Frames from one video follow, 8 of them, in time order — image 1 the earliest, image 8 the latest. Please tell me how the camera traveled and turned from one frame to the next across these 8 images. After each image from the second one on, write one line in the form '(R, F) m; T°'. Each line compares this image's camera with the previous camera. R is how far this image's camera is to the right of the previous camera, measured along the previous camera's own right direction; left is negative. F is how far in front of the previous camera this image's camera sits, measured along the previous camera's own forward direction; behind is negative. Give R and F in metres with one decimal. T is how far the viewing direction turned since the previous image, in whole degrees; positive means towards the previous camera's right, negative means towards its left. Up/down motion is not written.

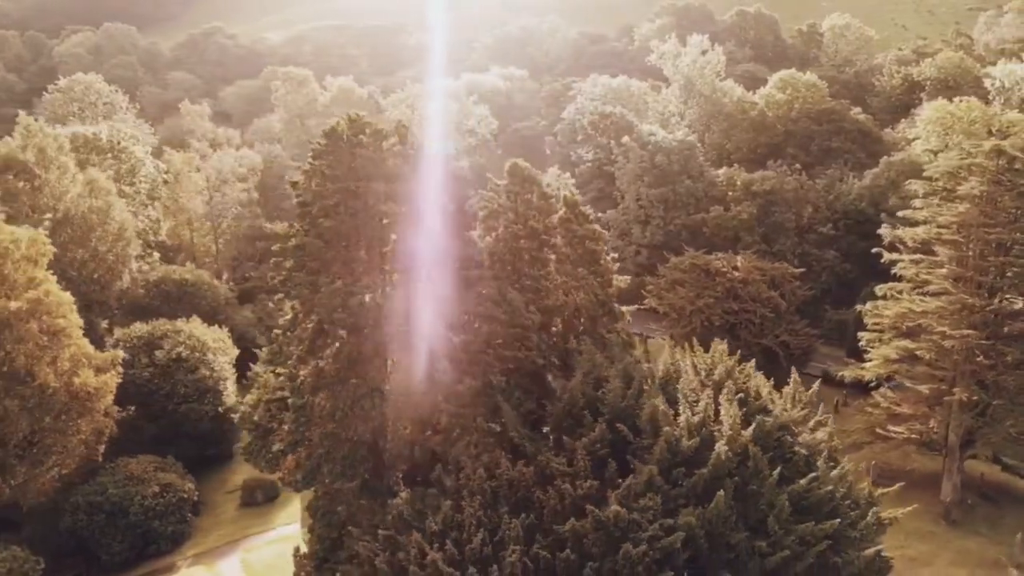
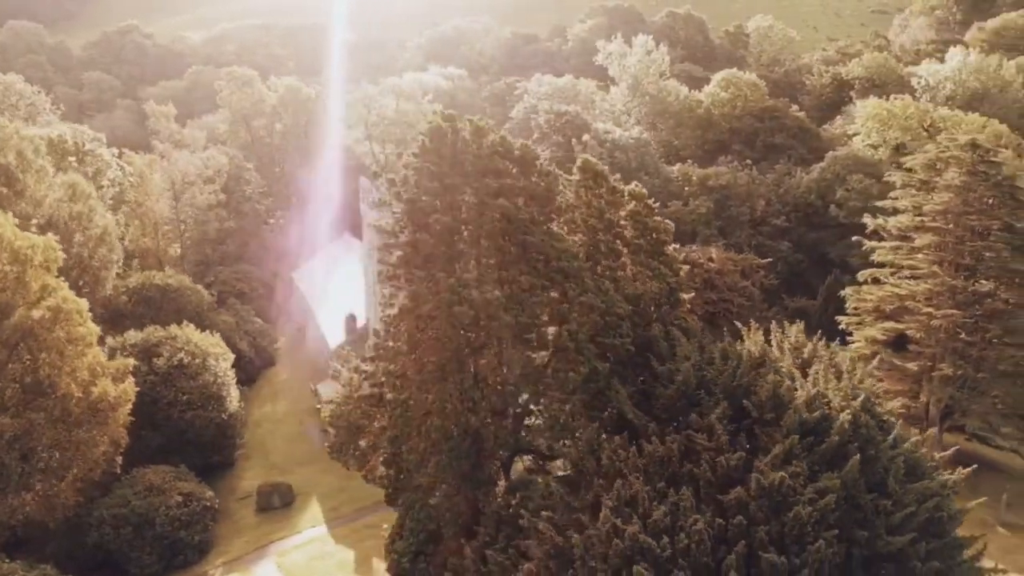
(-4.0, -0.4) m; +6°
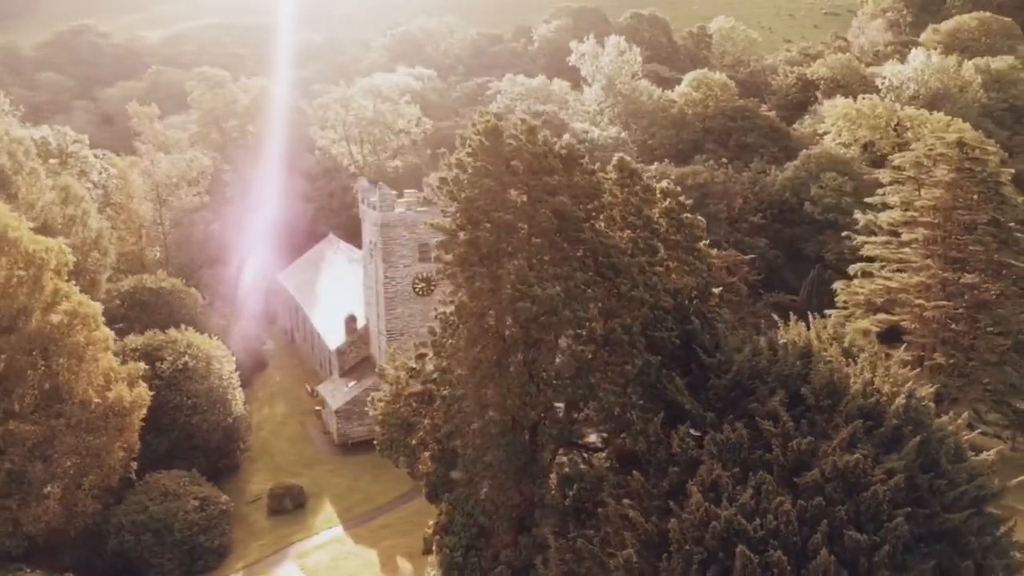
(-2.2, -0.3) m; +3°
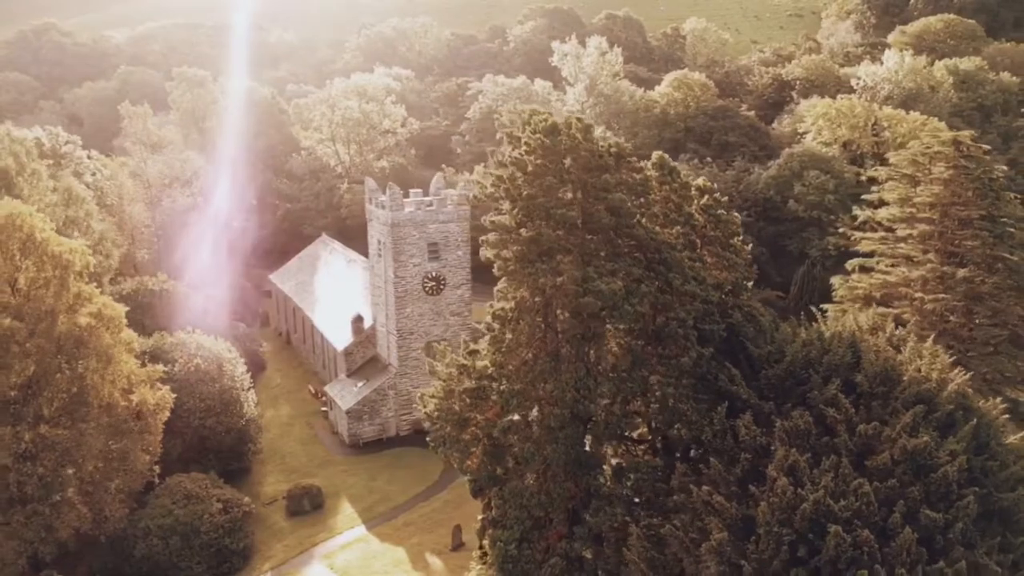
(-2.1, -0.3) m; +3°
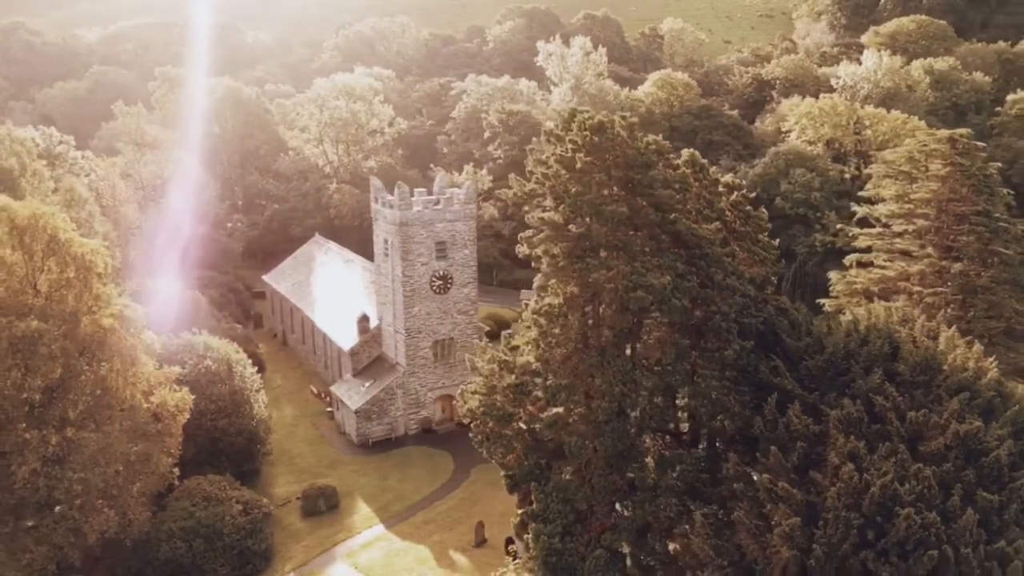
(-1.7, -0.2) m; +2°
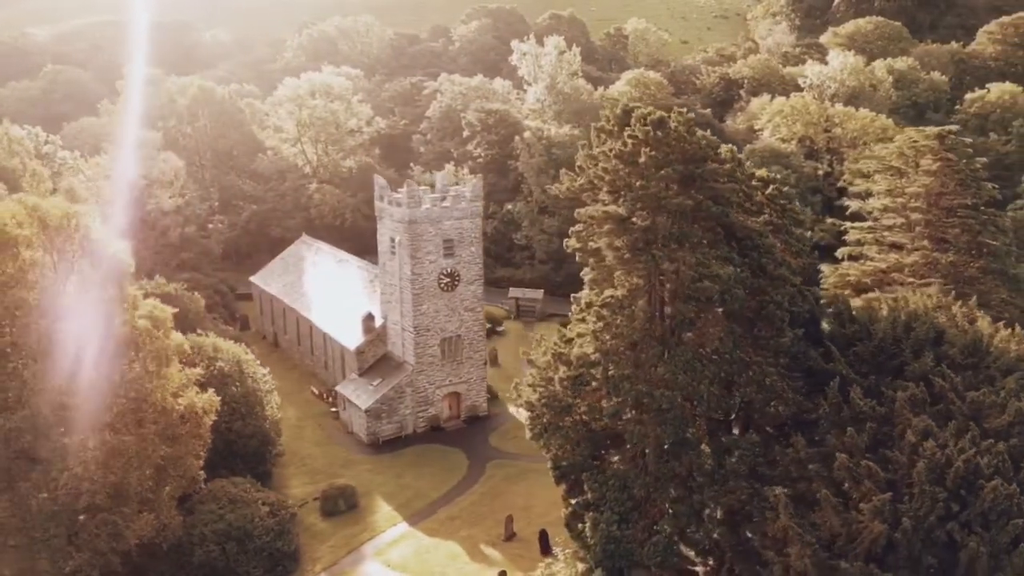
(-2.6, -0.2) m; +3°
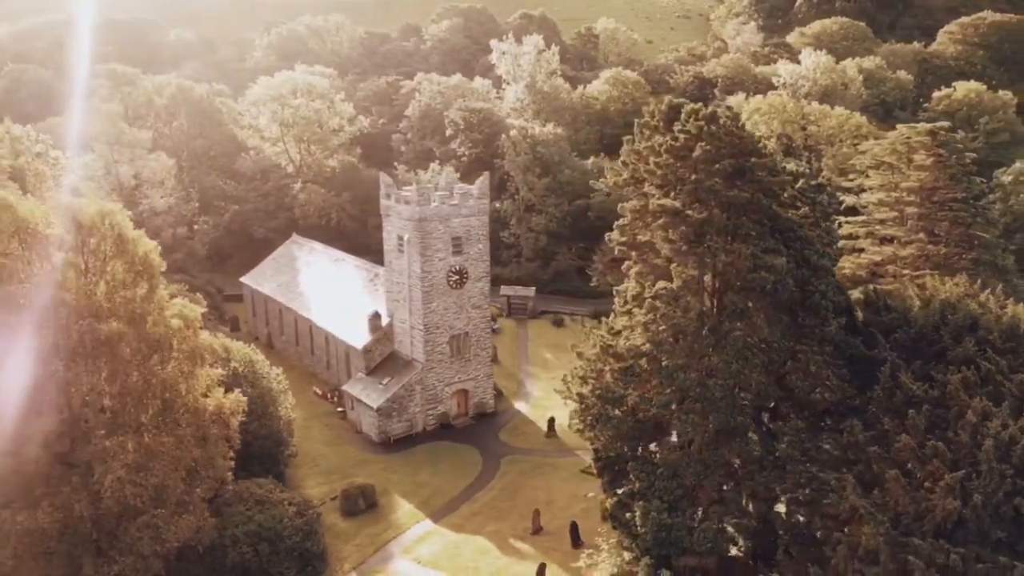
(-2.3, -0.2) m; +3°
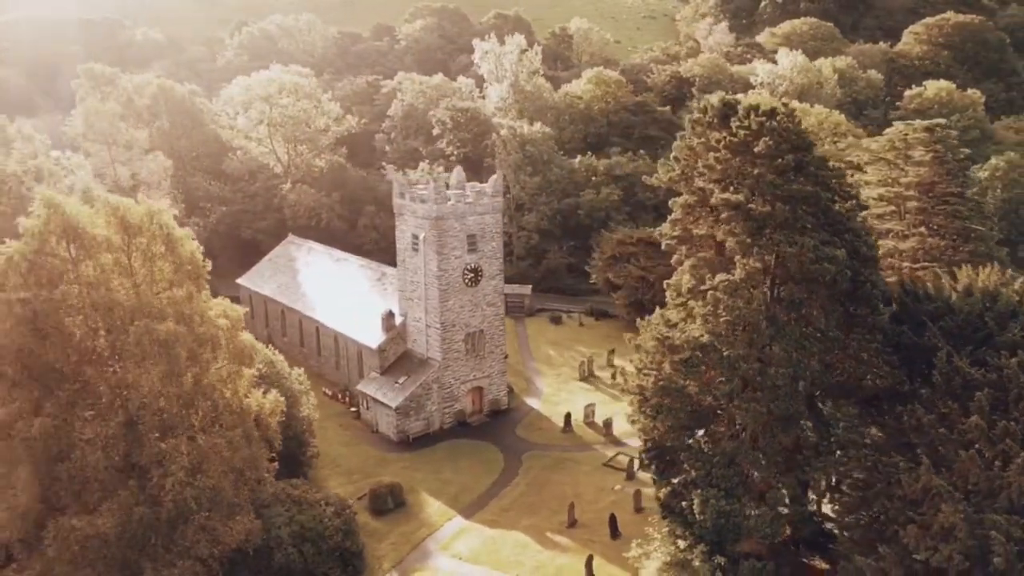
(-2.5, -0.2) m; +3°
